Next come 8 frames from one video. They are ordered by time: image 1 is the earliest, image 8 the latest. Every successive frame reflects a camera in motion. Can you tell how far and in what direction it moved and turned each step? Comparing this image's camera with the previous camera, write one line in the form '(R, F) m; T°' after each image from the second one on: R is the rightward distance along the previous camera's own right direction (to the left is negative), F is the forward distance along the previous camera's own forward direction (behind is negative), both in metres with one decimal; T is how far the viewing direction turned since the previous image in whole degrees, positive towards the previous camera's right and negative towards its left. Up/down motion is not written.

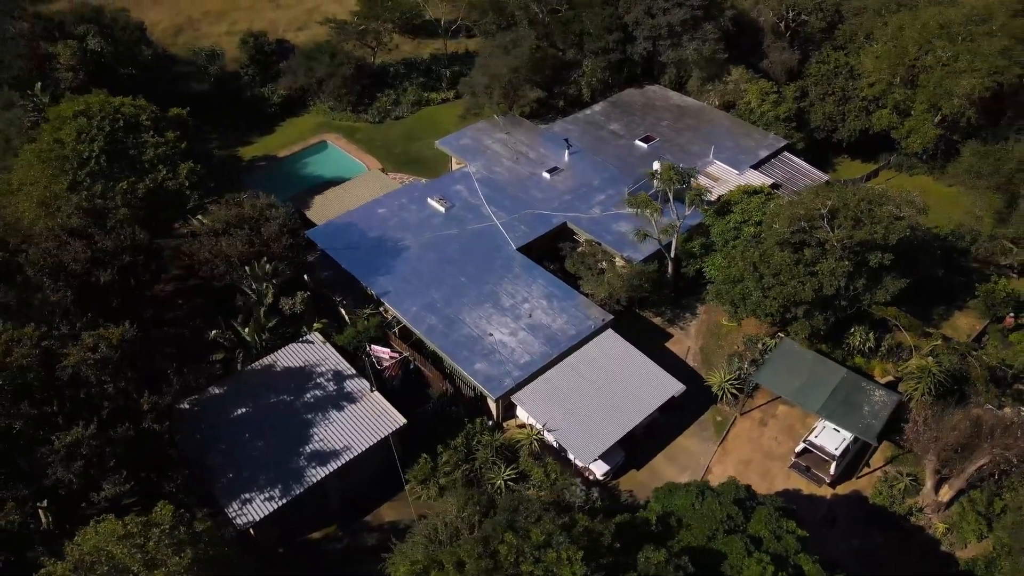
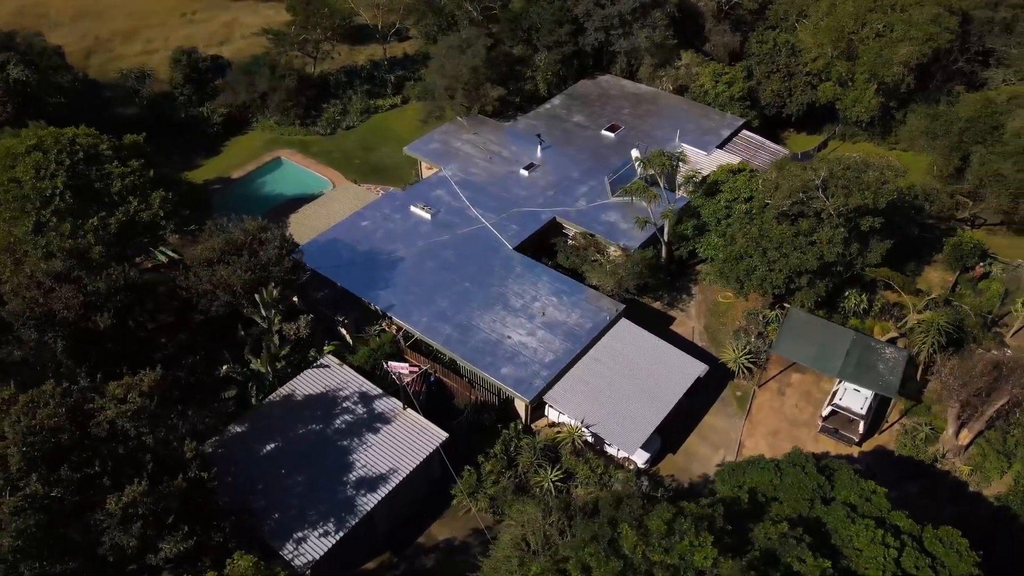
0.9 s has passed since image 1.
(-3.5, +0.6) m; +7°
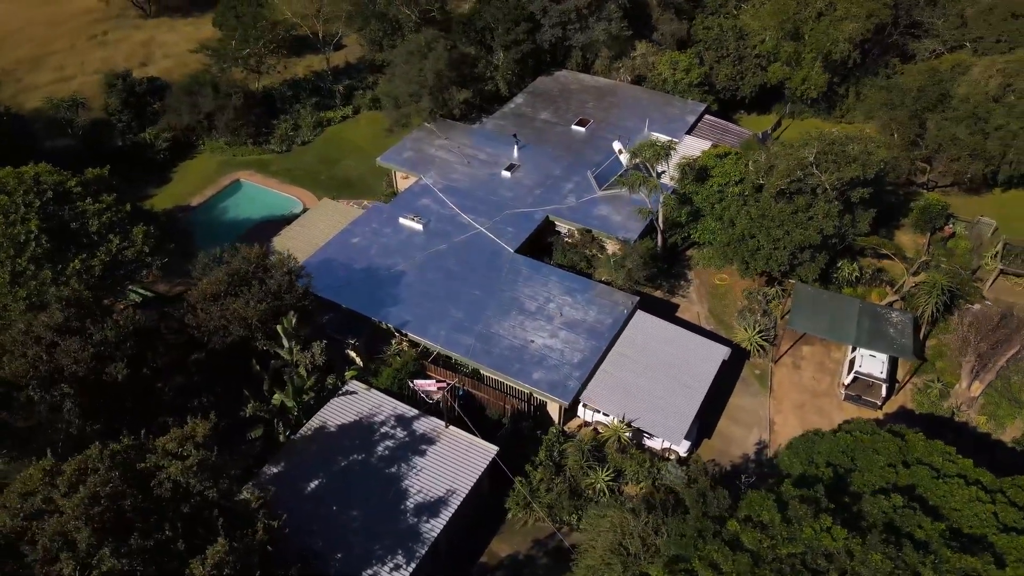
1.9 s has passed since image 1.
(-3.5, +0.7) m; +7°
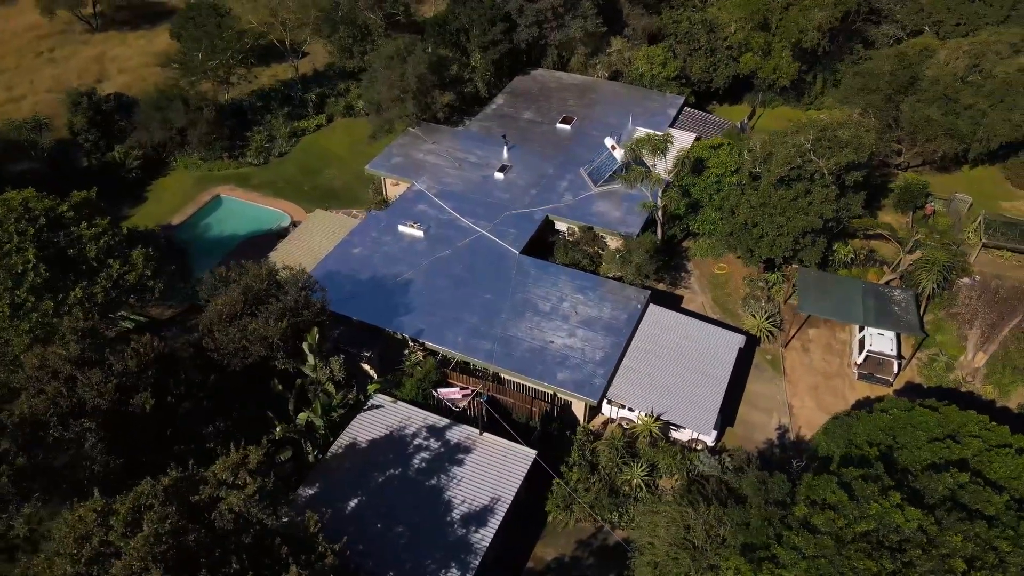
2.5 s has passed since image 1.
(-2.3, +0.3) m; +4°
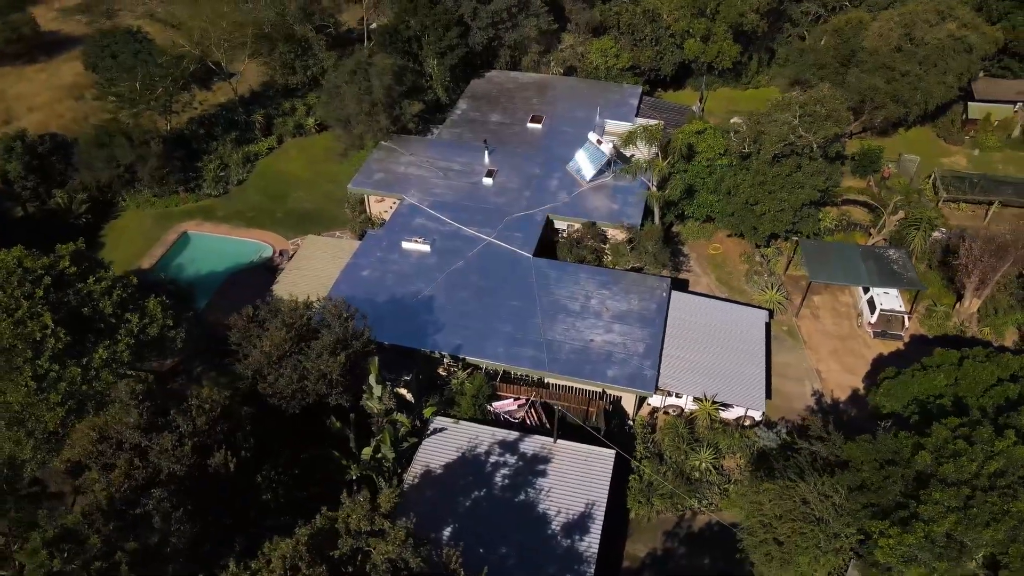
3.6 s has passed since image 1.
(-4.5, +0.6) m; +8°
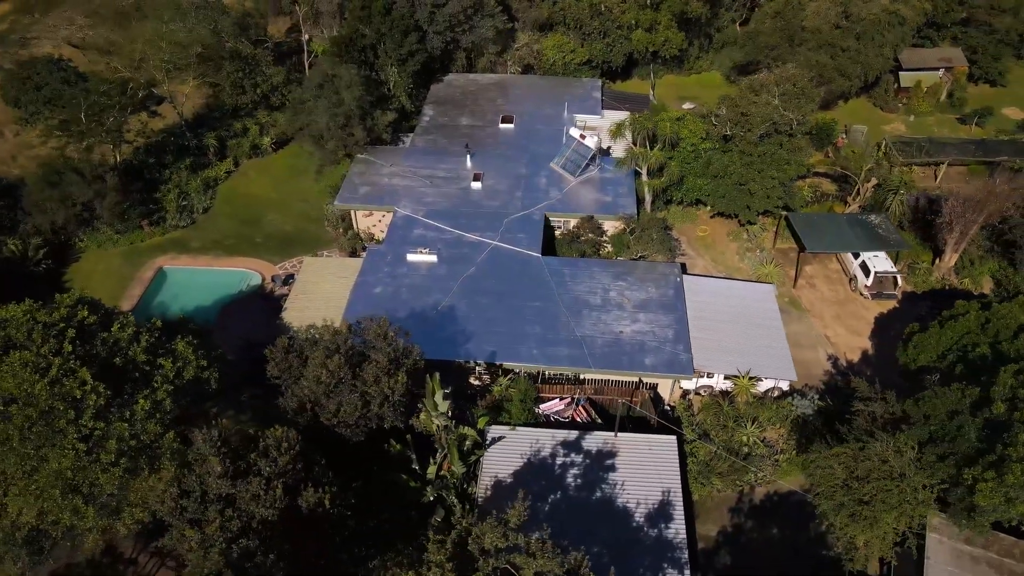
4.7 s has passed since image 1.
(-3.9, +0.3) m; +7°
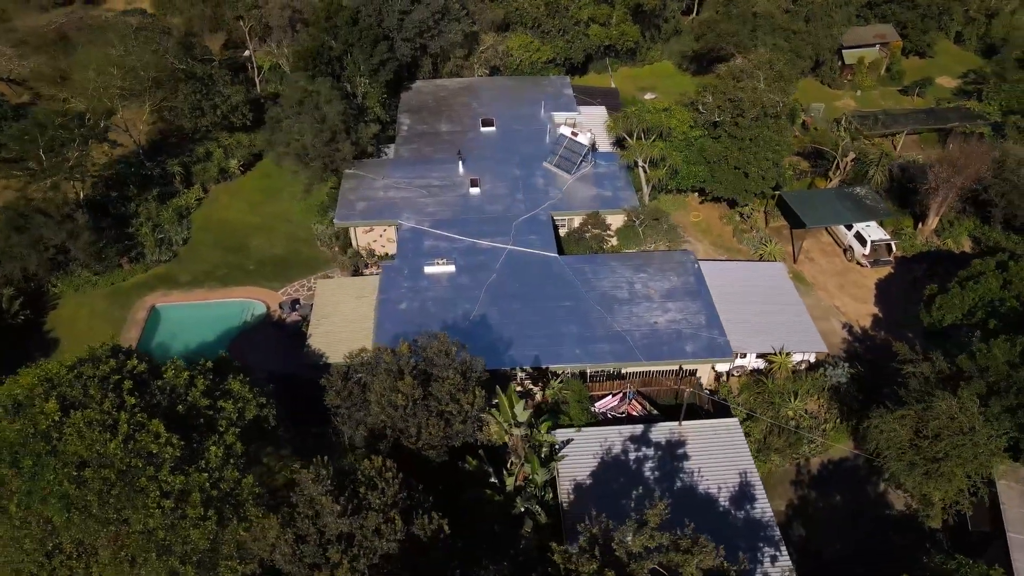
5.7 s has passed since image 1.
(-3.9, +0.4) m; +6°
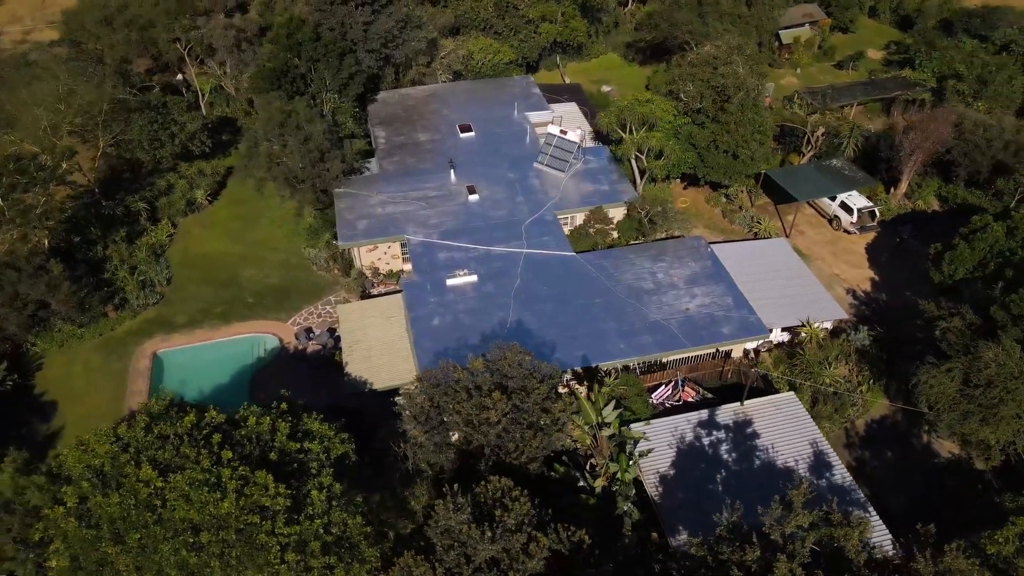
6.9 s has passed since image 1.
(-4.3, +0.4) m; +7°
